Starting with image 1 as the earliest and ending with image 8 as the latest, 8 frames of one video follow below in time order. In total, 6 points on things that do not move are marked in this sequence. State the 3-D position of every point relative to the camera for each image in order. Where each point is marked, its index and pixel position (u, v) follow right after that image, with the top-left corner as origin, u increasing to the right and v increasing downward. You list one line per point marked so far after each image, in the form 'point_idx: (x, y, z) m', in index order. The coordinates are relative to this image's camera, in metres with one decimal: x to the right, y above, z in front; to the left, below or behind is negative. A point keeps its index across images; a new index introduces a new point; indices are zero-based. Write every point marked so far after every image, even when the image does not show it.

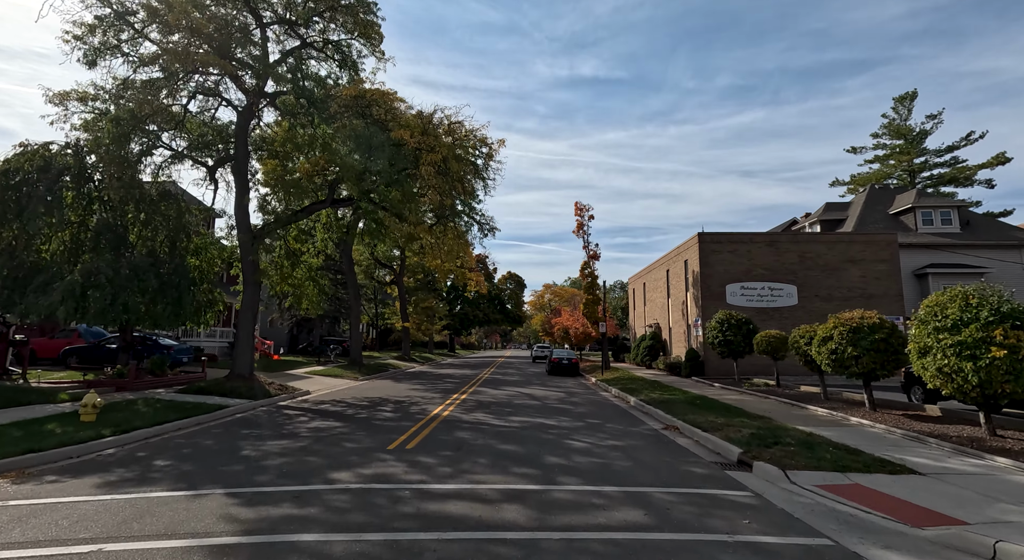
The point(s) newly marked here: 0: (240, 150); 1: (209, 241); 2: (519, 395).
0: (-8.2, +3.9, +16.0) m
1: (-9.8, +1.3, +17.2) m
2: (+0.2, -3.6, +16.5) m
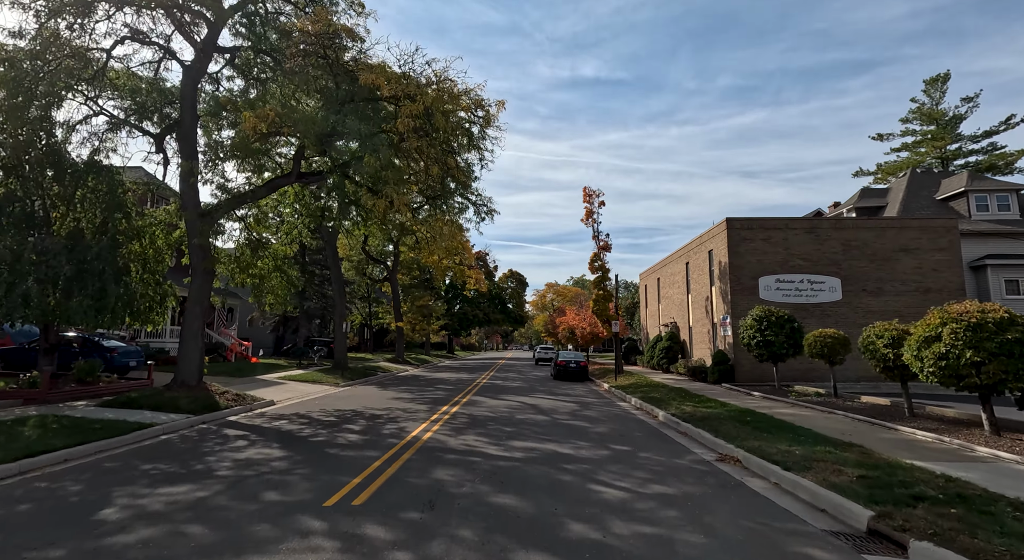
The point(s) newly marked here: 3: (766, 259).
0: (-8.2, +4.2, +13.3) m
1: (-9.8, +1.6, +14.5) m
2: (+0.2, -3.3, +13.9) m
3: (+8.8, +0.7, +18.5) m
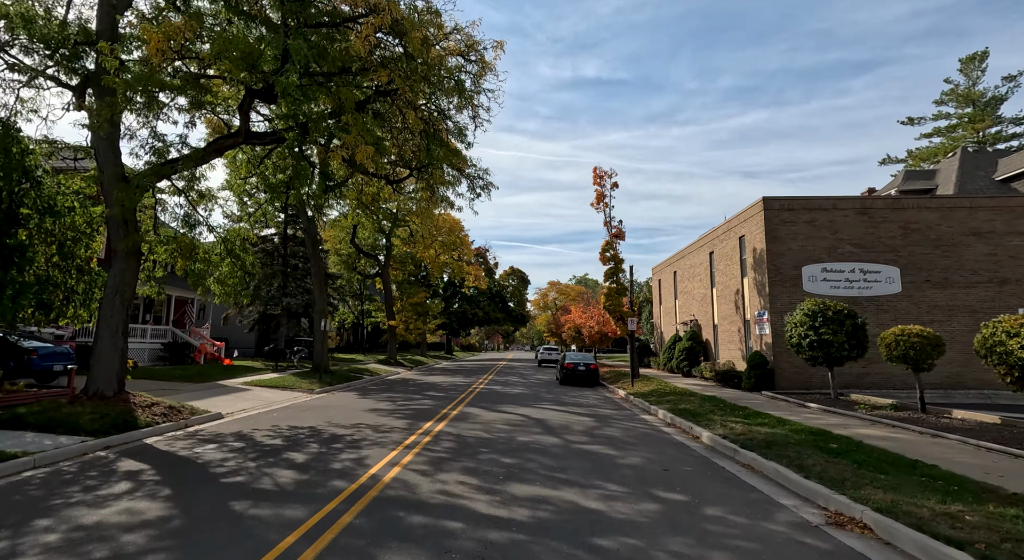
0: (-8.2, +4.5, +10.7) m
1: (-9.8, +1.9, +11.9) m
2: (+0.3, -3.0, +11.2) m
3: (+8.9, +1.1, +15.8) m
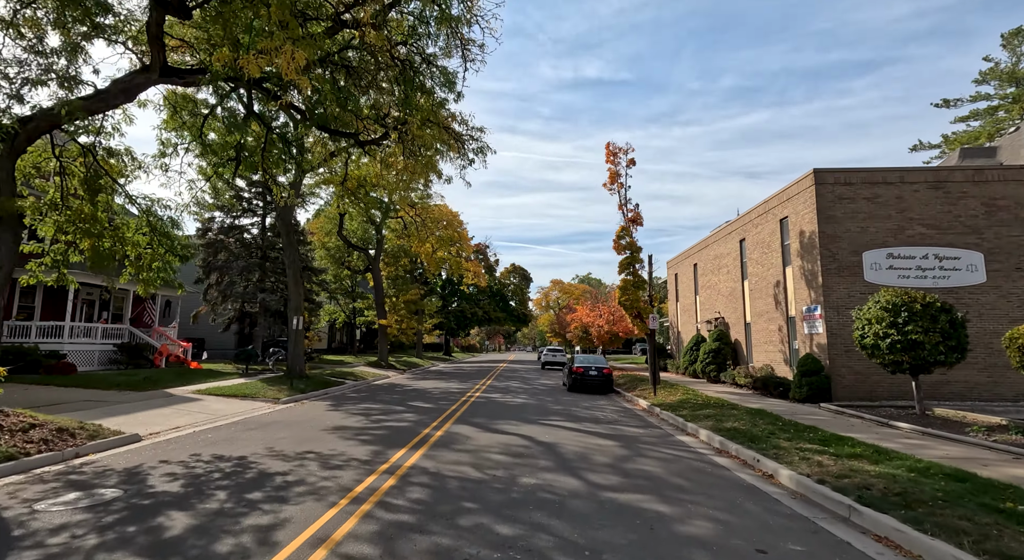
0: (-8.2, +4.8, +8.0) m
1: (-9.8, +2.2, +9.2) m
2: (+0.3, -2.7, +8.5) m
3: (+8.9, +1.4, +13.1) m
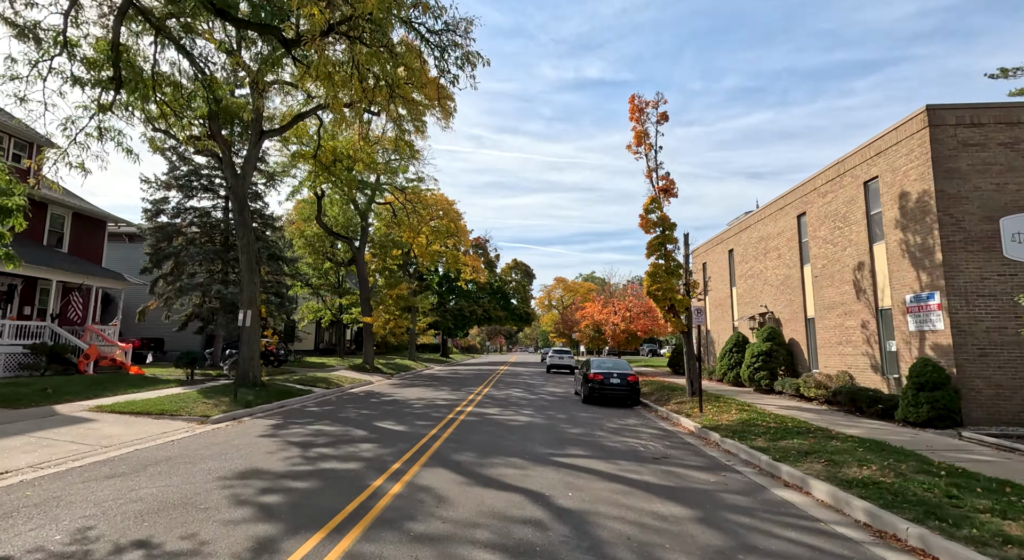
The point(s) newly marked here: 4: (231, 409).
0: (-8.2, +5.3, +4.4) m
1: (-9.7, +2.6, +5.6) m
2: (+0.3, -2.2, +4.9) m
3: (+8.9, +1.8, +9.5) m
4: (-6.8, -3.1, +12.9) m
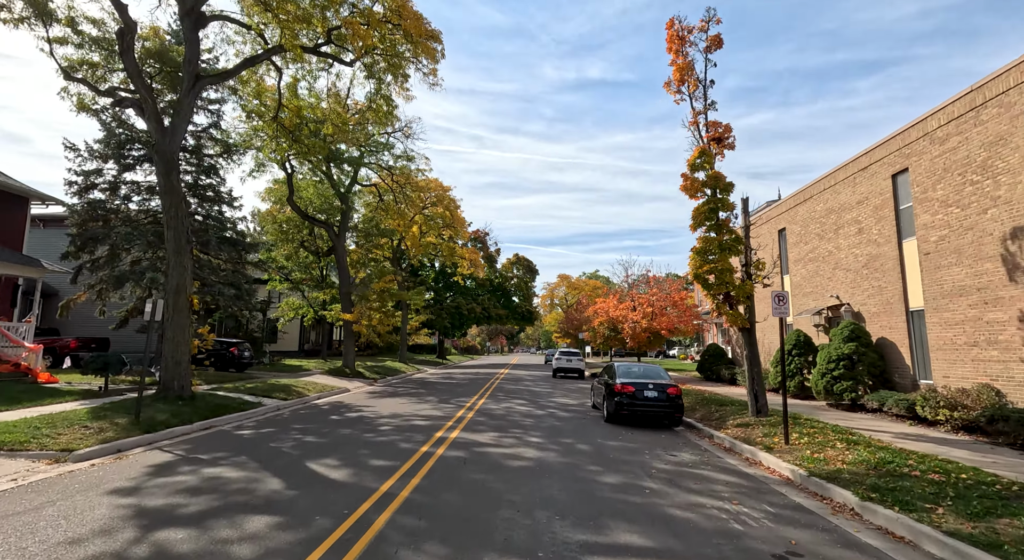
0: (-8.2, +5.7, +0.8) m
1: (-9.7, +3.0, +2.0) m
2: (+0.3, -1.8, +1.2) m
3: (+8.9, +2.2, +5.8) m
4: (-6.8, -2.7, +9.2) m
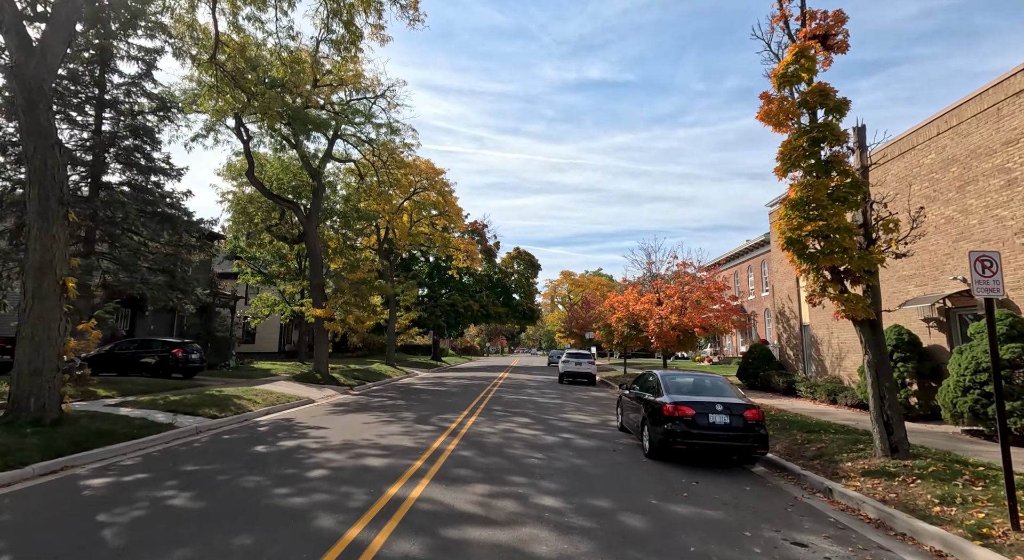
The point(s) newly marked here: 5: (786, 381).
0: (-8.2, +6.1, -2.9) m
1: (-9.8, +3.5, -1.7) m
2: (+0.3, -1.4, -2.5) m
3: (+8.9, +2.6, +2.1) m
4: (-6.8, -2.3, +5.5) m
5: (+7.5, -2.8, +14.6) m
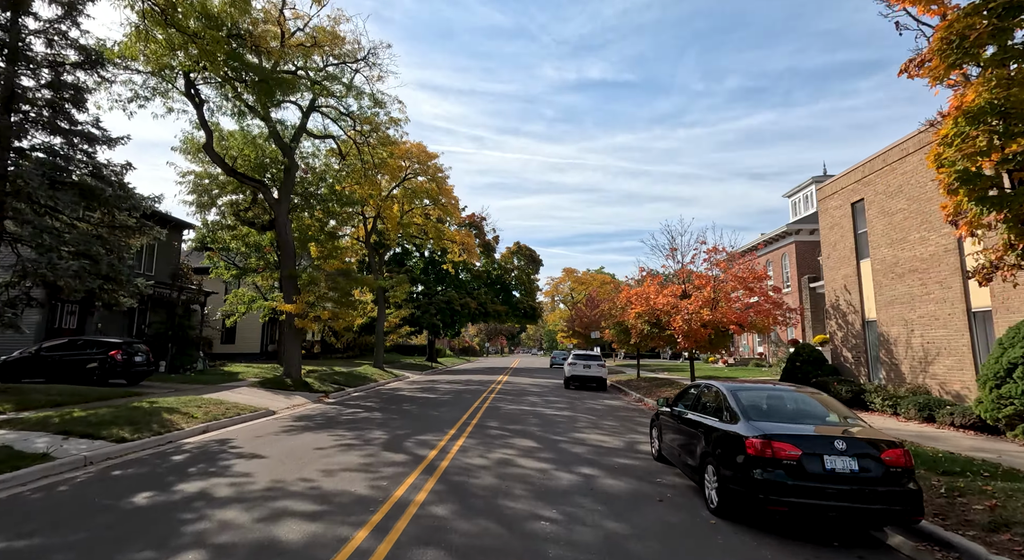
0: (-8.2, +6.5, -5.7) m
1: (-9.8, +3.8, -4.5) m
2: (+0.2, -1.0, -5.3) m
3: (+8.9, +3.0, -0.7) m
4: (-6.8, -1.9, +2.7) m
5: (+7.5, -2.4, +11.8) m
